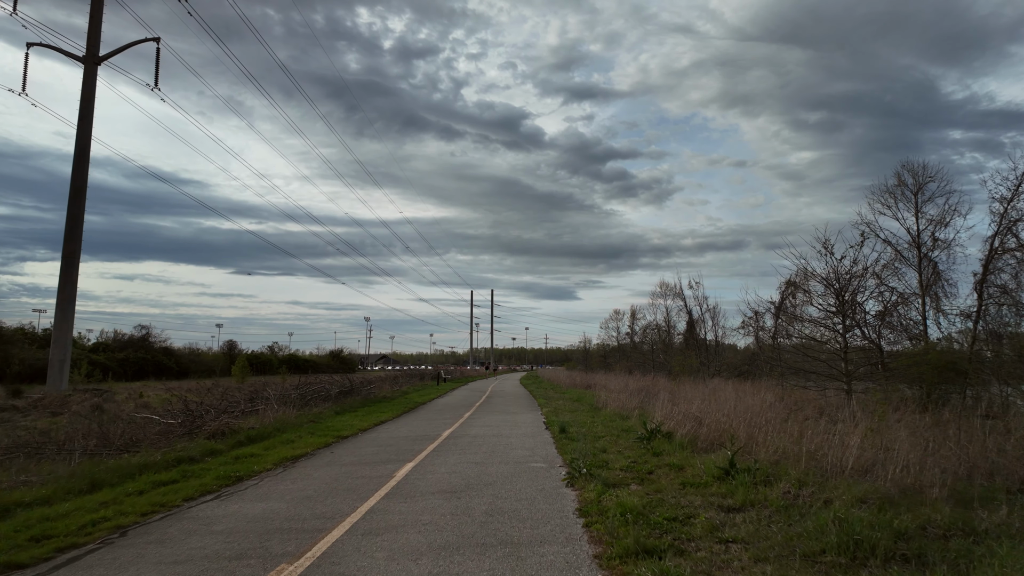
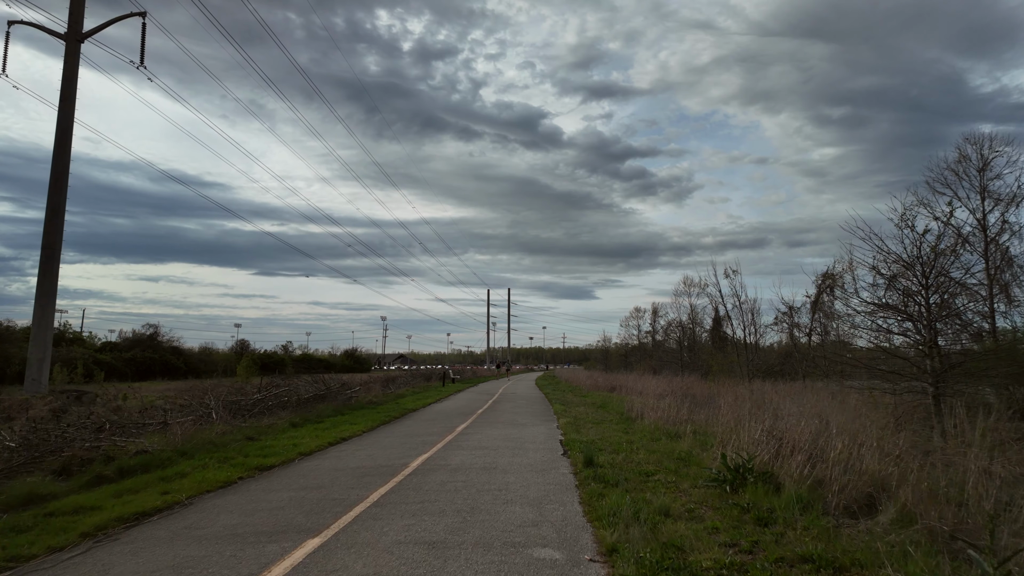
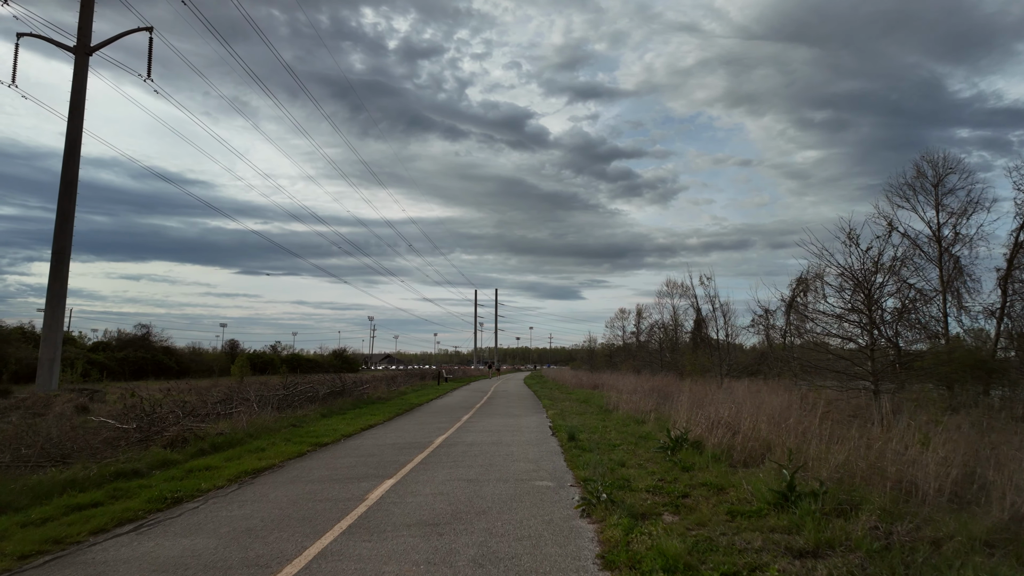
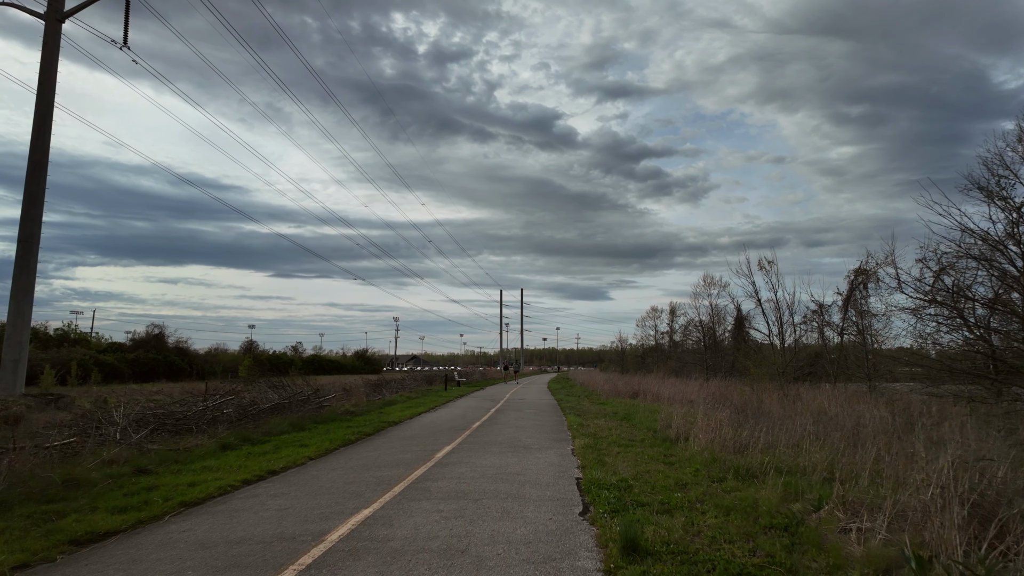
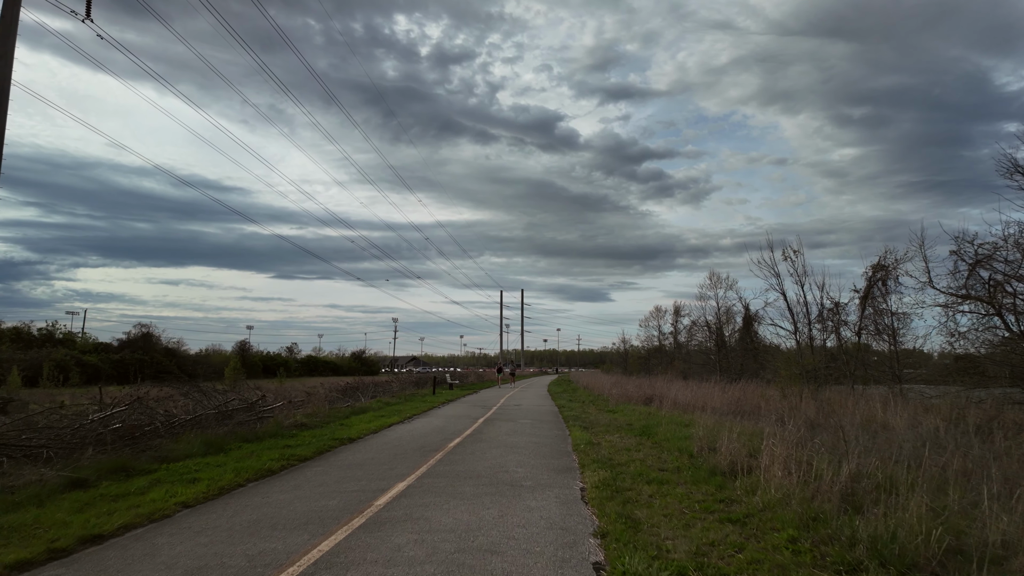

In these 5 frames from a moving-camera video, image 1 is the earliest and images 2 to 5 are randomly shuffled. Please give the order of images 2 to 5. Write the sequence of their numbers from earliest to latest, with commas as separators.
3, 2, 4, 5
